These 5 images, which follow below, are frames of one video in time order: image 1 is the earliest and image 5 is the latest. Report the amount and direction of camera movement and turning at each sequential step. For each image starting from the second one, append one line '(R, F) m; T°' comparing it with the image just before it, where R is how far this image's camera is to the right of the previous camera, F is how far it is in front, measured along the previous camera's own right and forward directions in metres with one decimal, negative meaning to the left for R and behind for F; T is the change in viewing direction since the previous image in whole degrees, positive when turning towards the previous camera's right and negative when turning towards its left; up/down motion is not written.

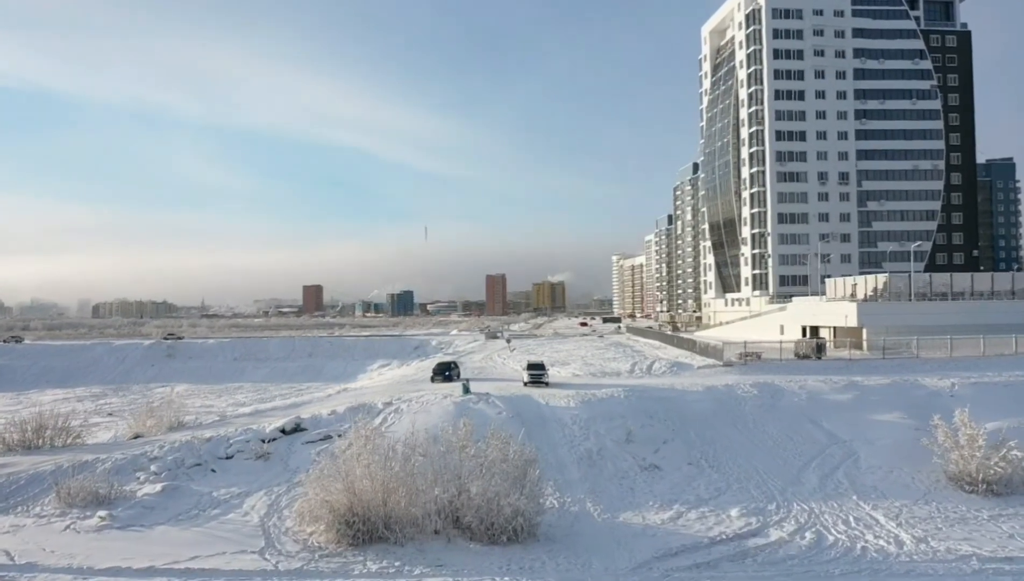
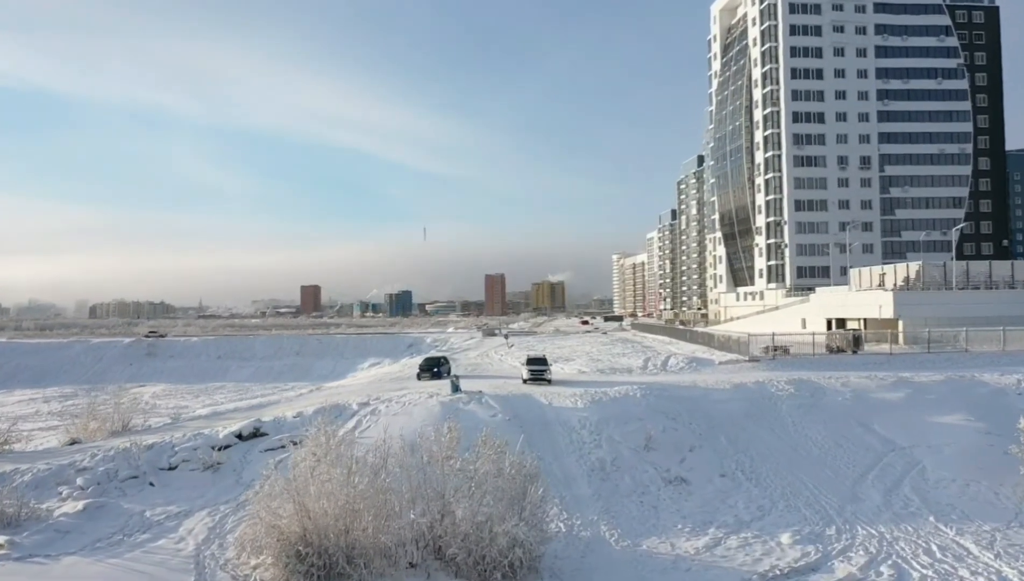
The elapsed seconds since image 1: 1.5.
(+0.1, +4.5) m; 0°
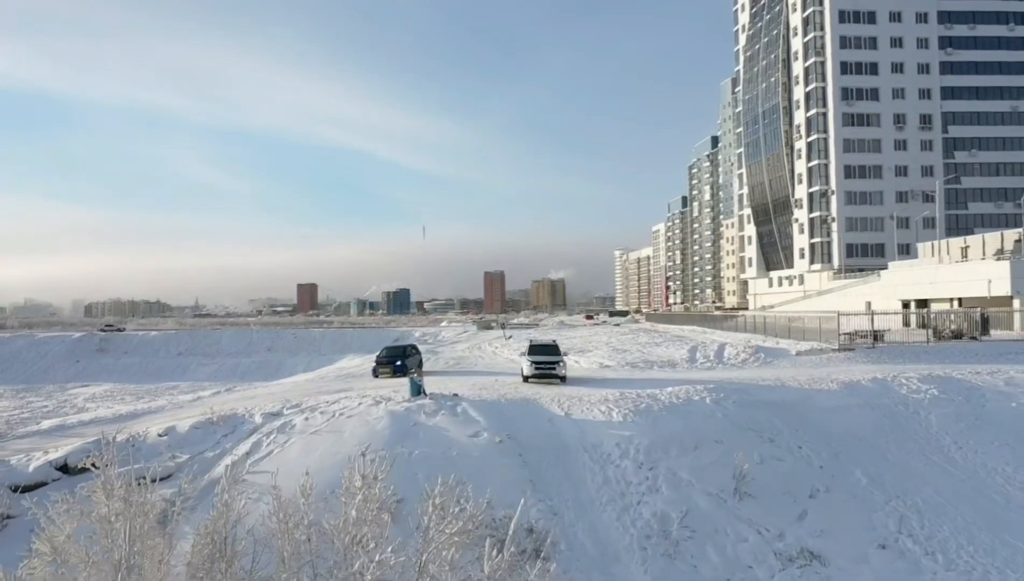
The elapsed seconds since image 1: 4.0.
(+0.1, +9.6) m; 0°
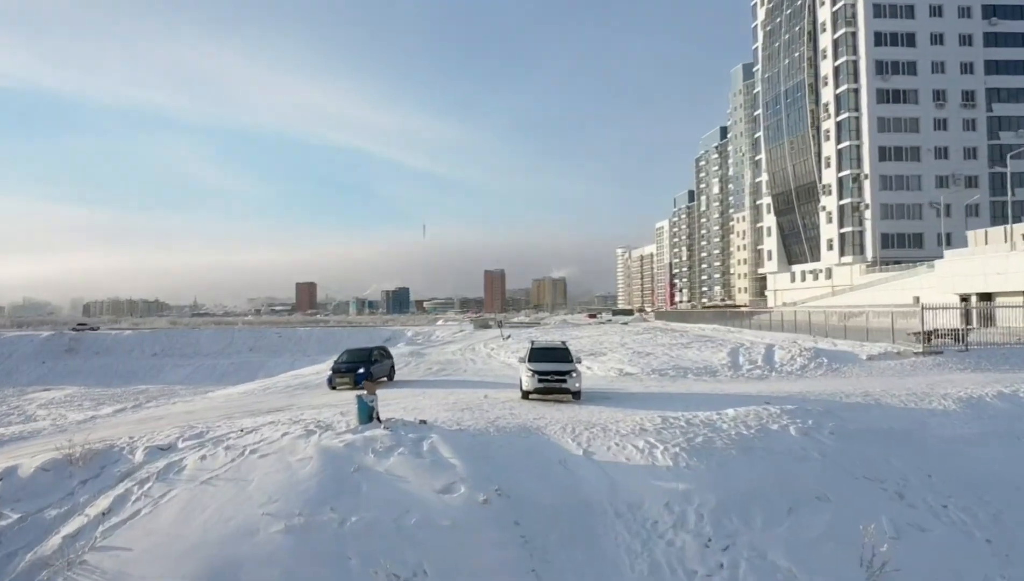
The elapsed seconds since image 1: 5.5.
(+0.1, +5.1) m; 0°
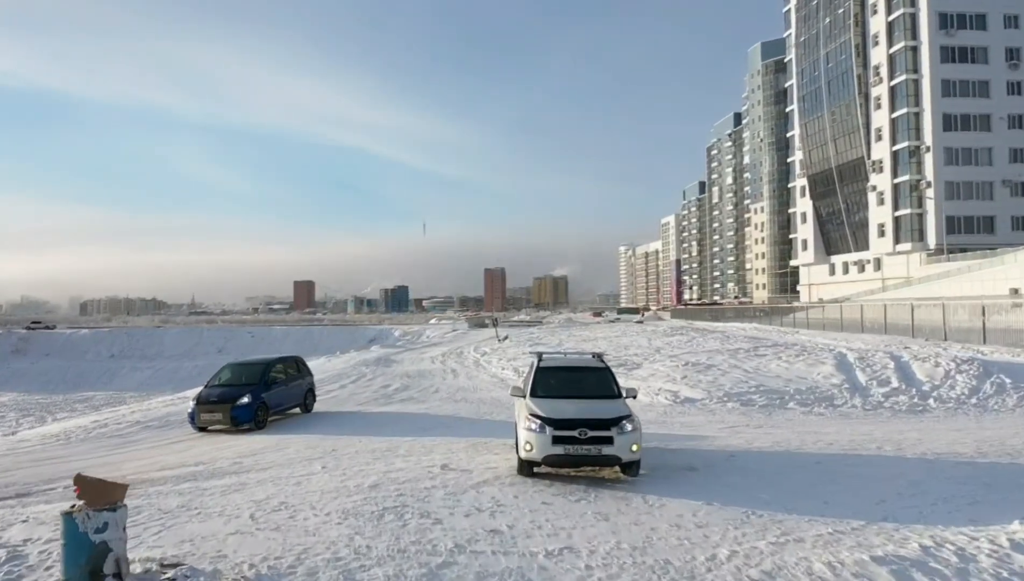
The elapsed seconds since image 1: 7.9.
(+0.1, +7.3) m; 0°
